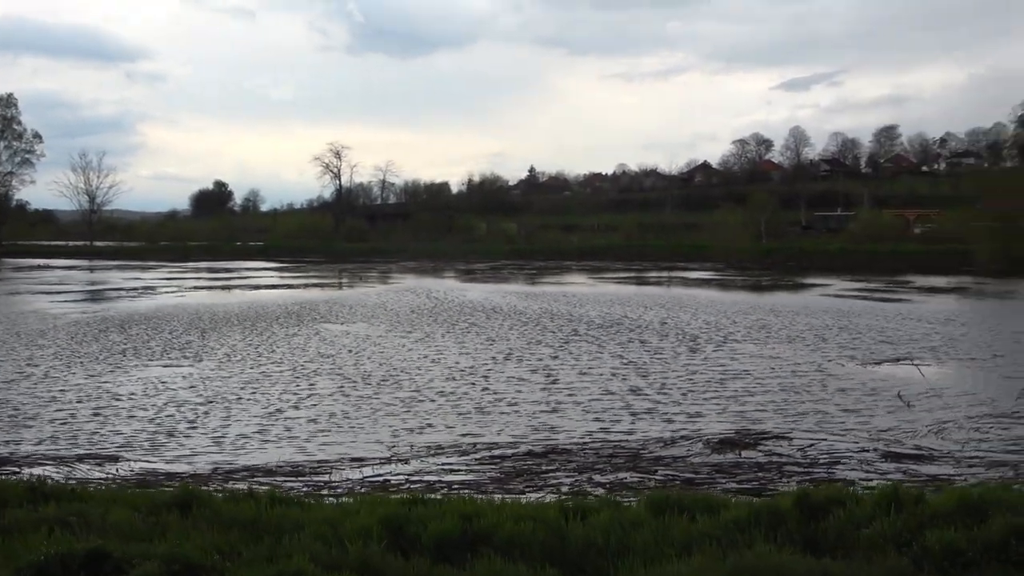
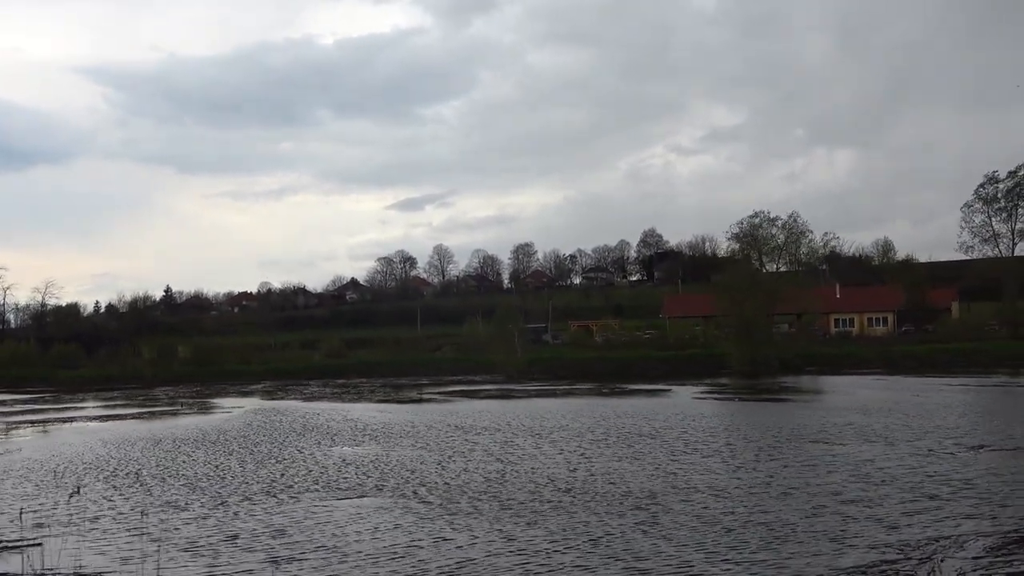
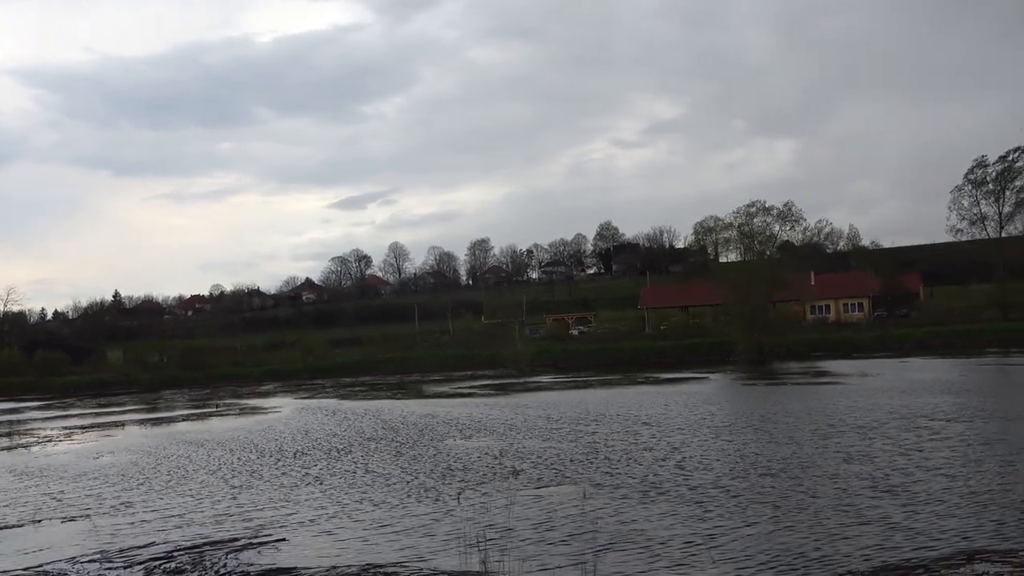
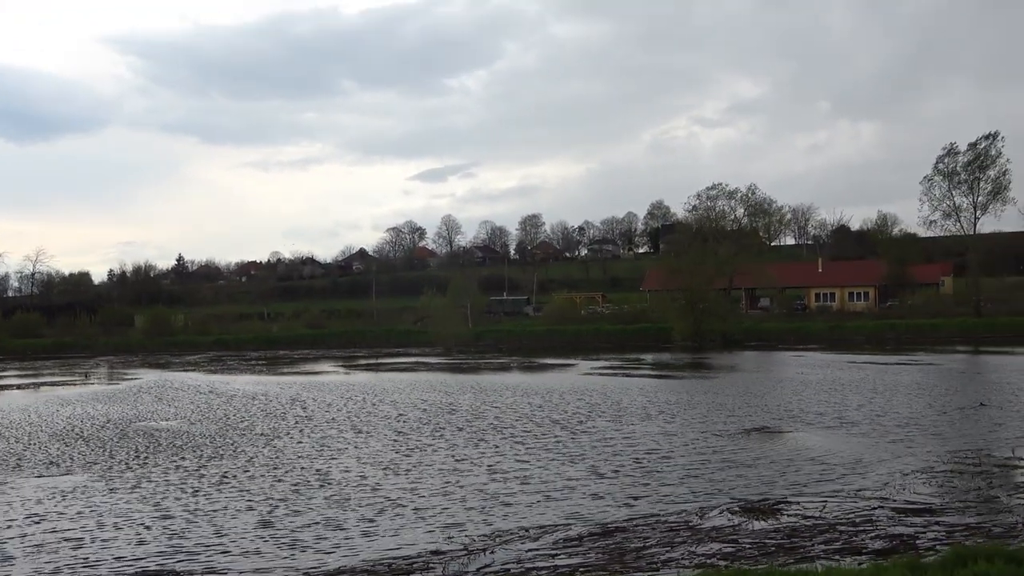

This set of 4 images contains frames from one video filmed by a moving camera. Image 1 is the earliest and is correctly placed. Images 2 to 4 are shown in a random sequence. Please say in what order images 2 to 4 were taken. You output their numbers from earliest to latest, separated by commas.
4, 2, 3
